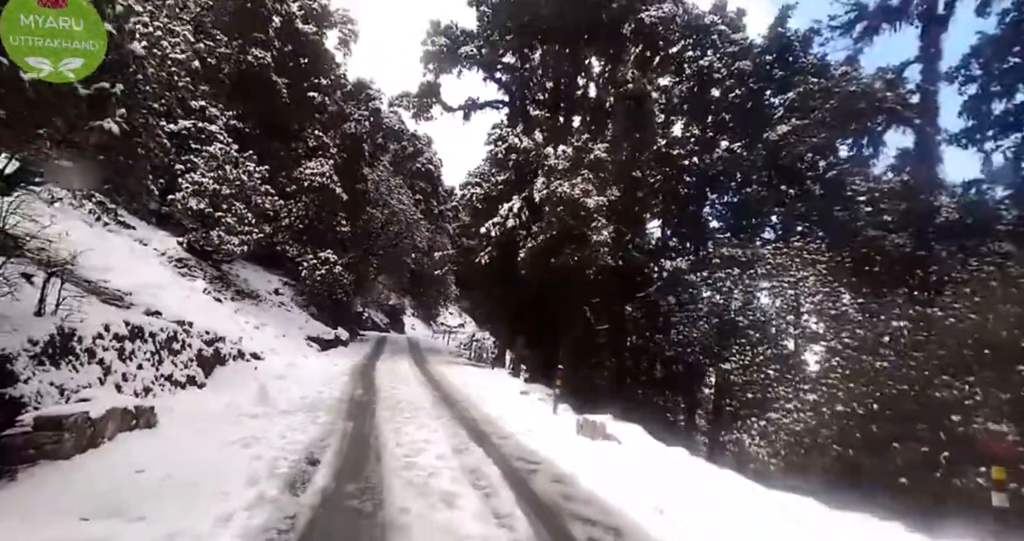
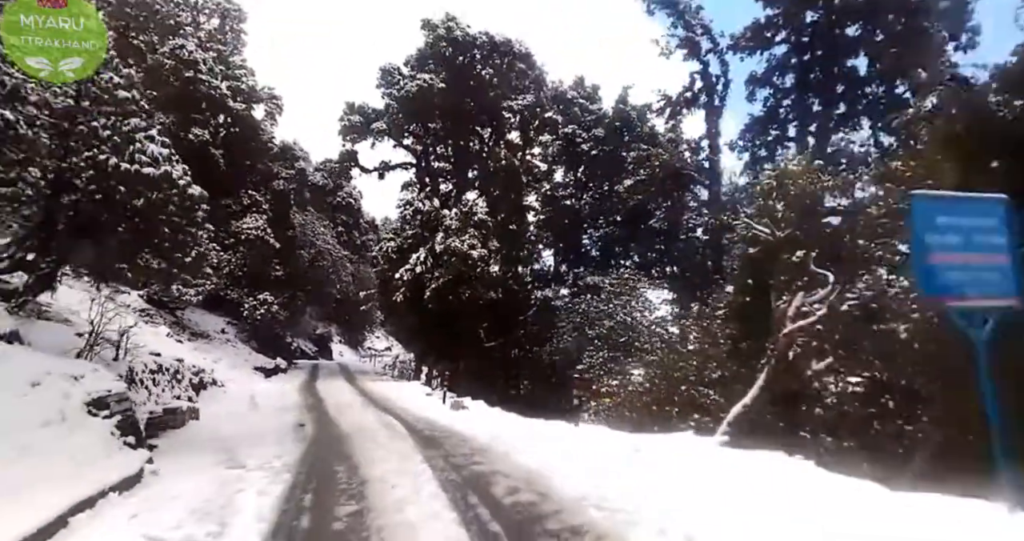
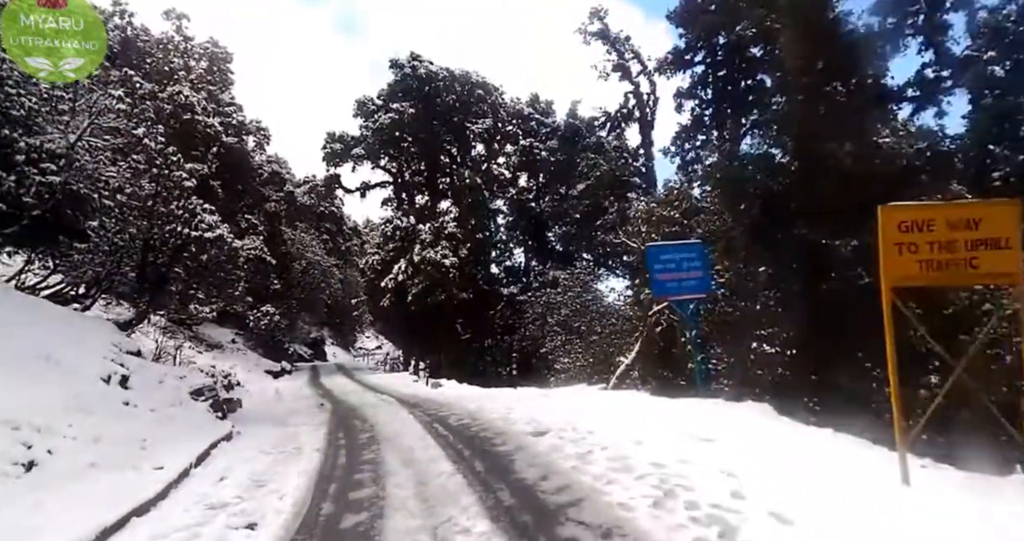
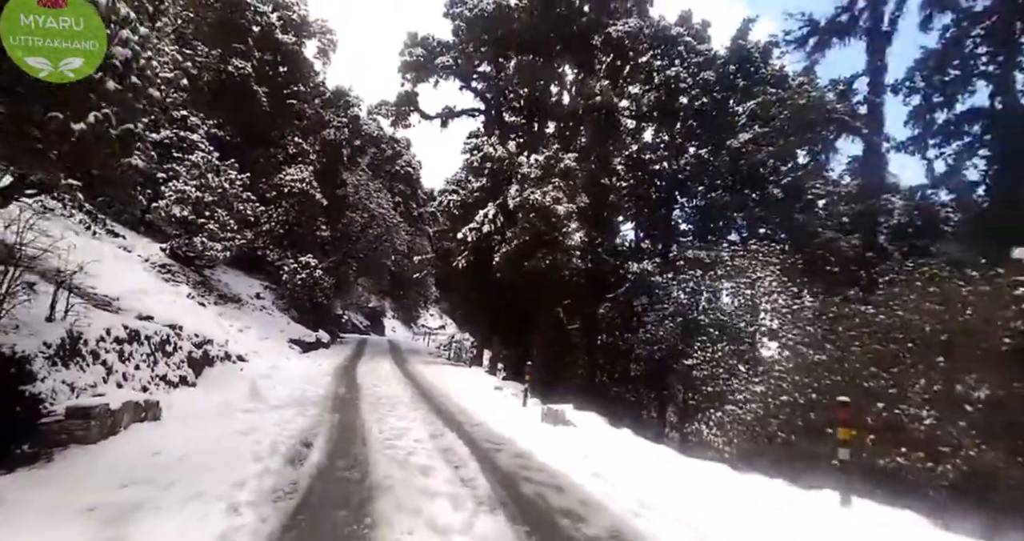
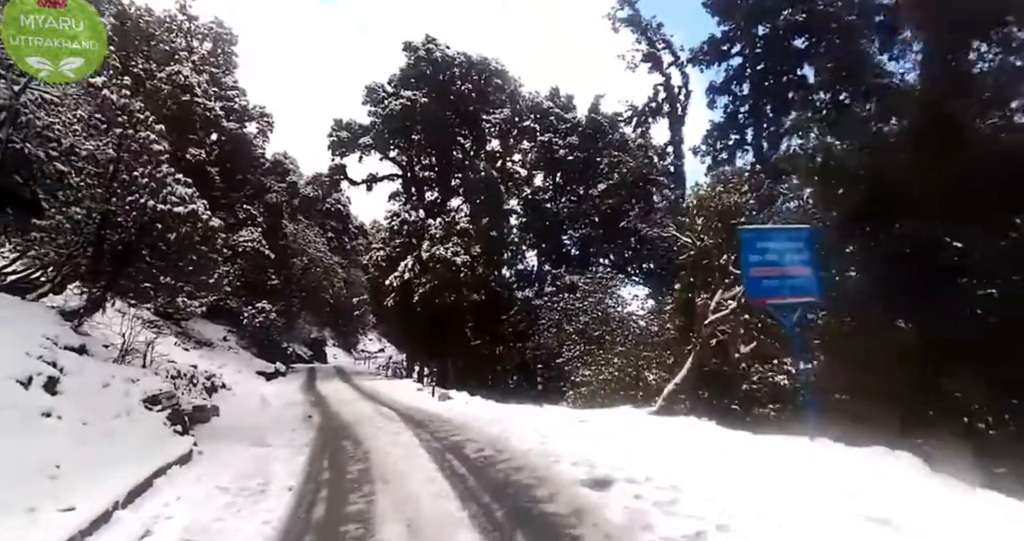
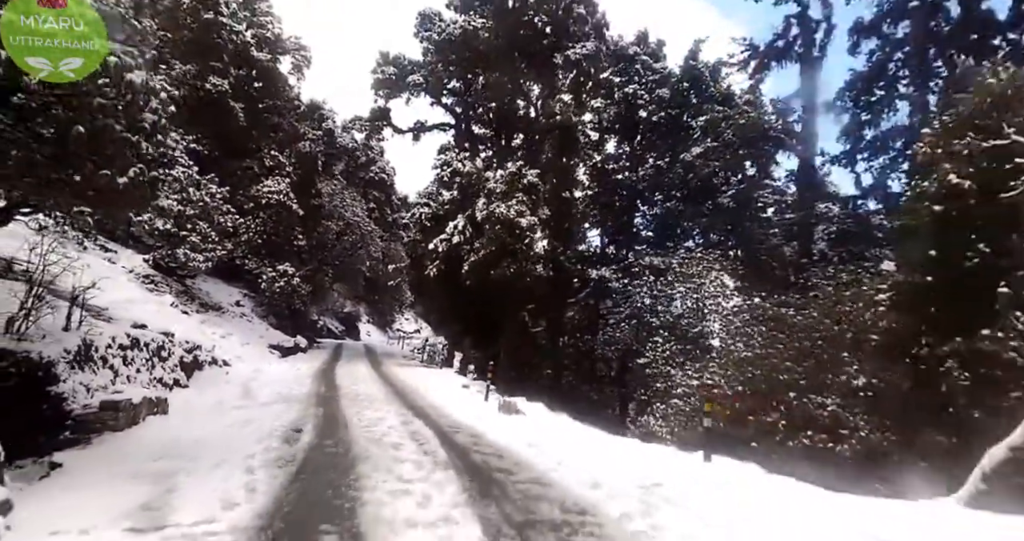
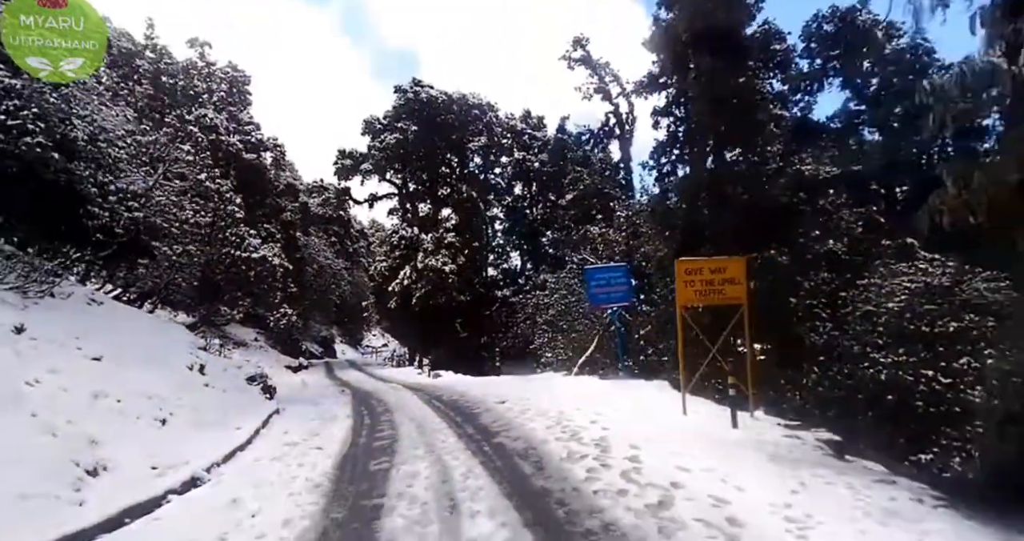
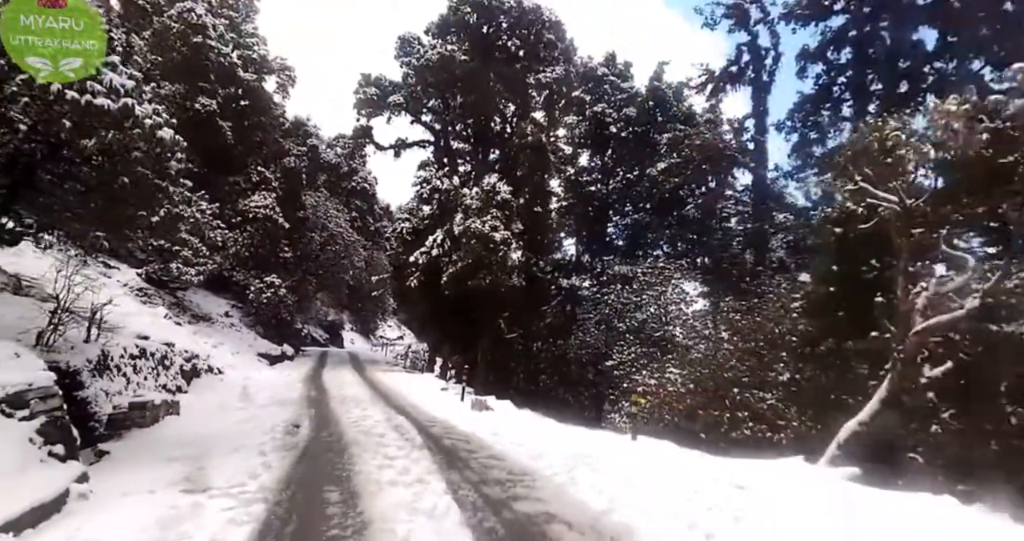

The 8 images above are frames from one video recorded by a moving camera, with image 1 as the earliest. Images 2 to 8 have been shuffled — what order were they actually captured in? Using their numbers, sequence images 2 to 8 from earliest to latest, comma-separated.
4, 6, 8, 2, 5, 3, 7
